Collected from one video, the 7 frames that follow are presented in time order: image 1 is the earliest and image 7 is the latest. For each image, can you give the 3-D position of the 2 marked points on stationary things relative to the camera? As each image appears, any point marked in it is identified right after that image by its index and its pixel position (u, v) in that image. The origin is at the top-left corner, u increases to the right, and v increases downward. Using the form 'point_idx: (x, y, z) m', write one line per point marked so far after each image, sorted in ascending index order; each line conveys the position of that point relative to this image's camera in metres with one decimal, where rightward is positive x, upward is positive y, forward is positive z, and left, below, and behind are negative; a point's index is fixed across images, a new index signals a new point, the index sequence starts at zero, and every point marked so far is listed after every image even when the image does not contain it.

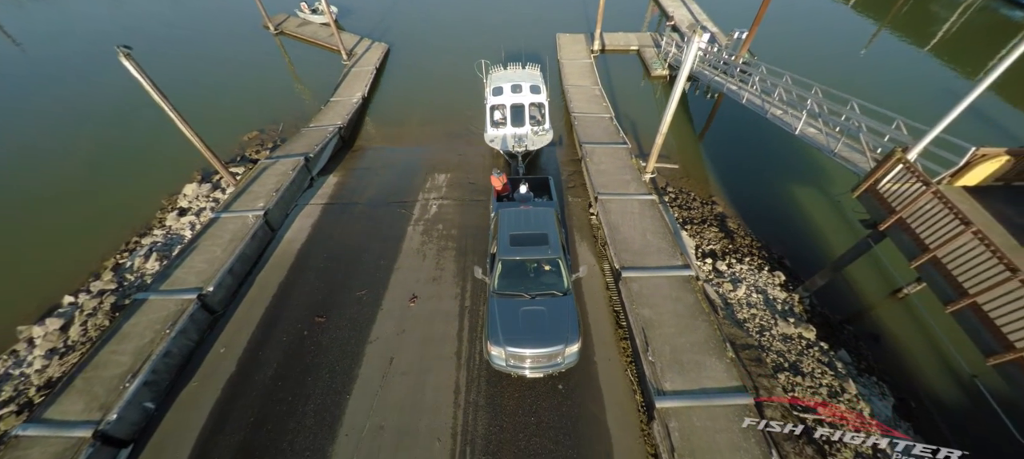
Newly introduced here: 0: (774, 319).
0: (+7.0, -2.4, +9.4) m
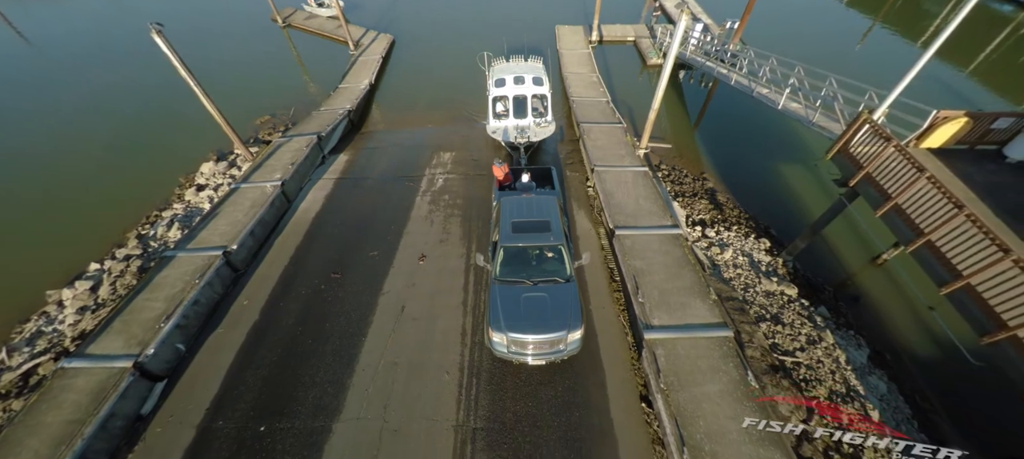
0: (+7.0, -1.4, +10.0) m
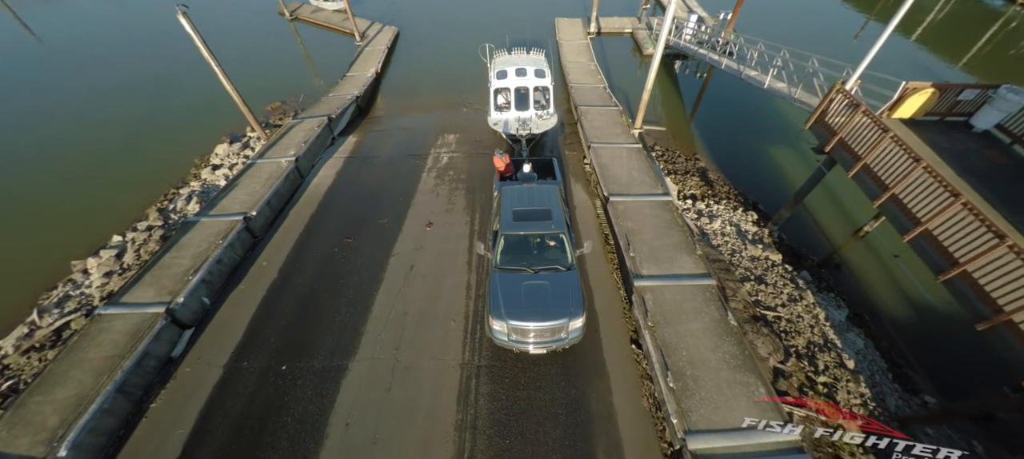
0: (+7.0, -0.4, +10.7) m
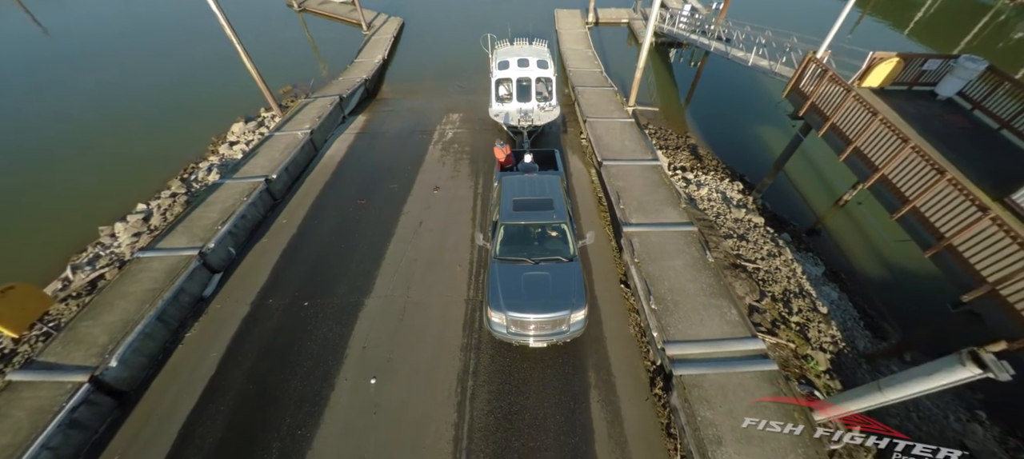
0: (+7.1, +0.7, +11.5) m
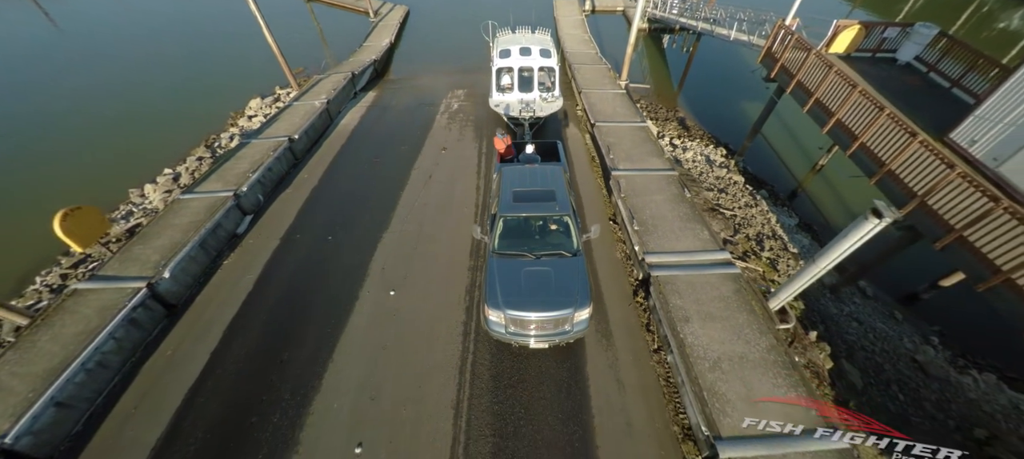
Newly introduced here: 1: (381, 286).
0: (+7.1, +2.2, +12.5) m
1: (-3.0, -1.3, +8.2) m
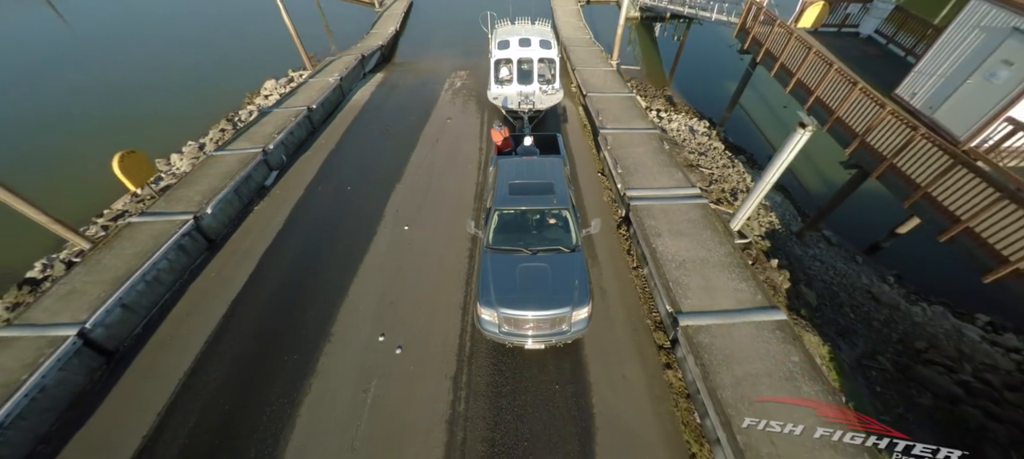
0: (+7.0, +3.6, +13.6) m
1: (-3.1, +0.2, +9.3) m
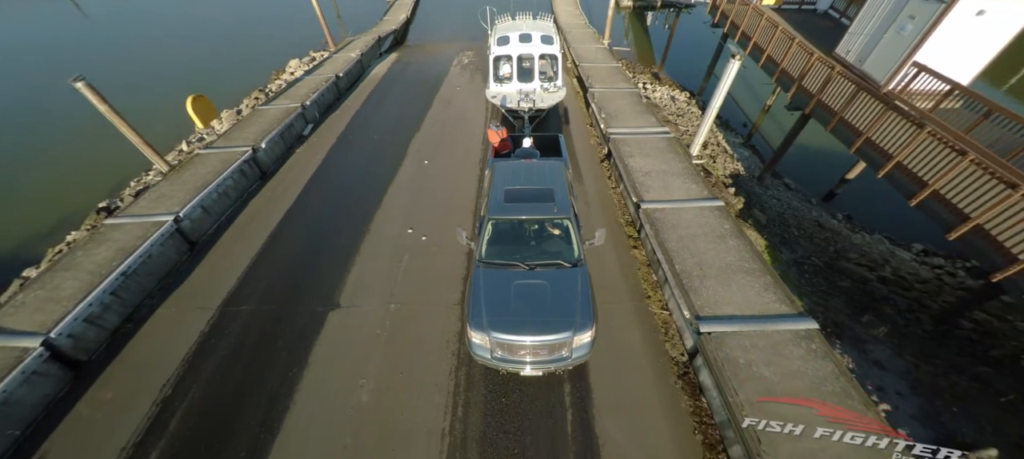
0: (+7.1, +5.6, +15.4) m
1: (-3.0, +2.2, +11.1) m
